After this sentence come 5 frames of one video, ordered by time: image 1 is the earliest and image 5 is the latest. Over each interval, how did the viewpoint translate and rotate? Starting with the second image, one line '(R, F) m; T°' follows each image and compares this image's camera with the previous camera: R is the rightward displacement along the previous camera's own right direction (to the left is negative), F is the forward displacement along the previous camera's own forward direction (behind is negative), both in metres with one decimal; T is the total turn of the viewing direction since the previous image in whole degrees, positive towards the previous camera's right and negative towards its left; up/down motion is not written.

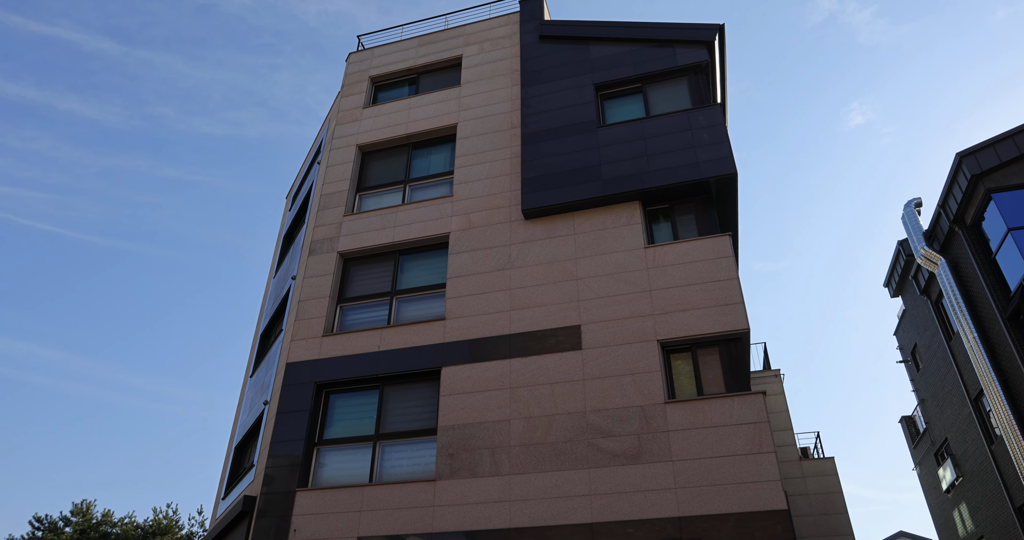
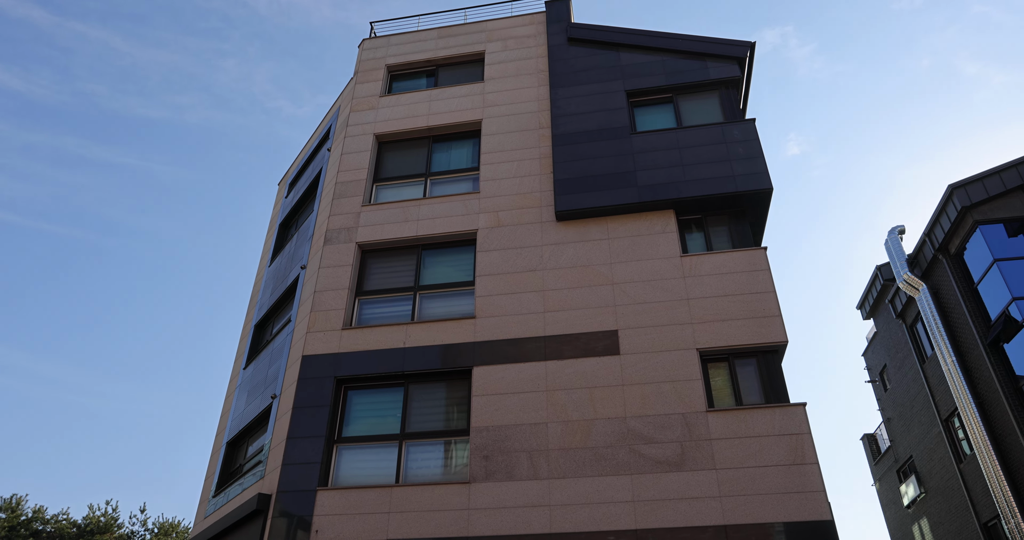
(-2.1, +0.4) m; +5°
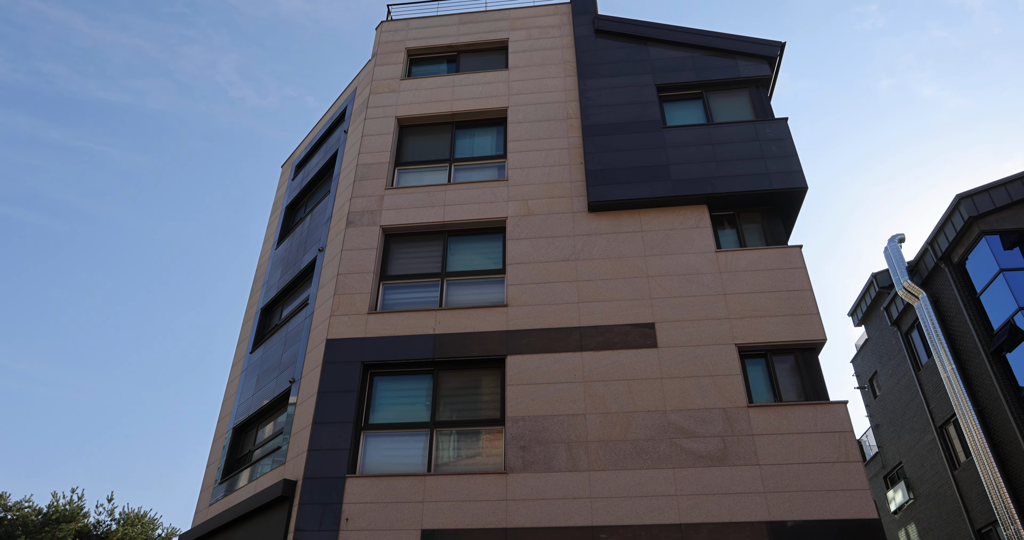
(-1.5, +0.4) m; +3°
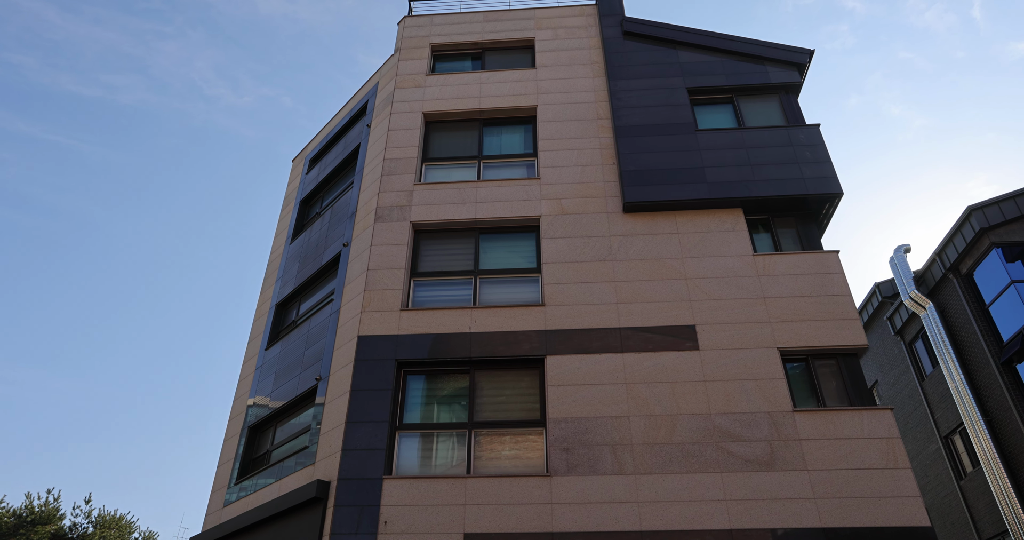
(-1.4, +0.3) m; +2°
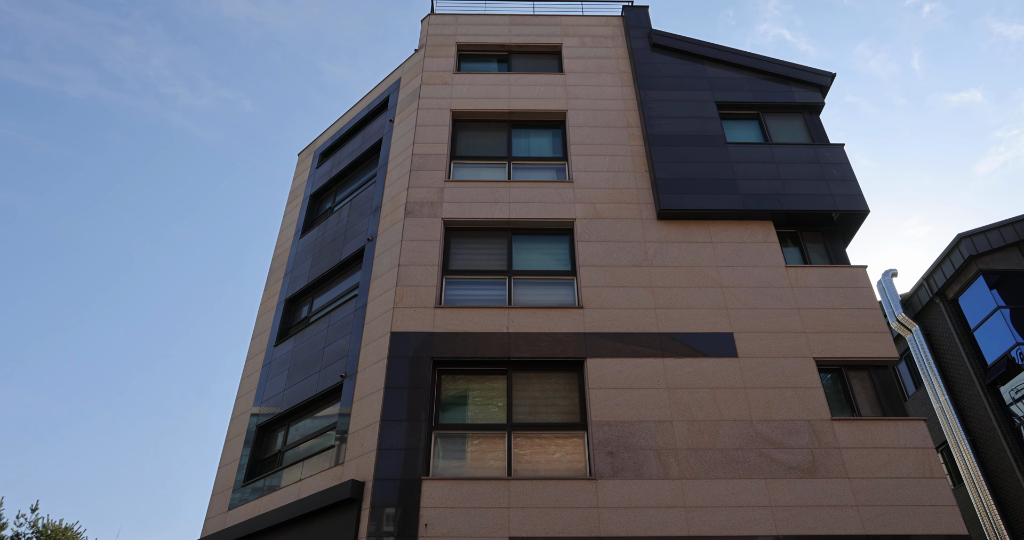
(-1.8, +0.2) m; +4°
